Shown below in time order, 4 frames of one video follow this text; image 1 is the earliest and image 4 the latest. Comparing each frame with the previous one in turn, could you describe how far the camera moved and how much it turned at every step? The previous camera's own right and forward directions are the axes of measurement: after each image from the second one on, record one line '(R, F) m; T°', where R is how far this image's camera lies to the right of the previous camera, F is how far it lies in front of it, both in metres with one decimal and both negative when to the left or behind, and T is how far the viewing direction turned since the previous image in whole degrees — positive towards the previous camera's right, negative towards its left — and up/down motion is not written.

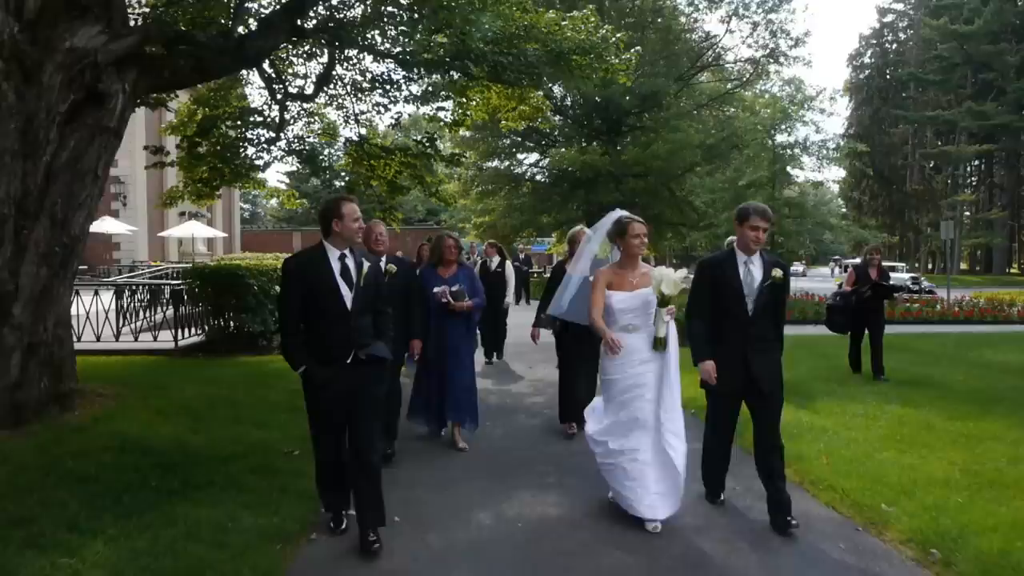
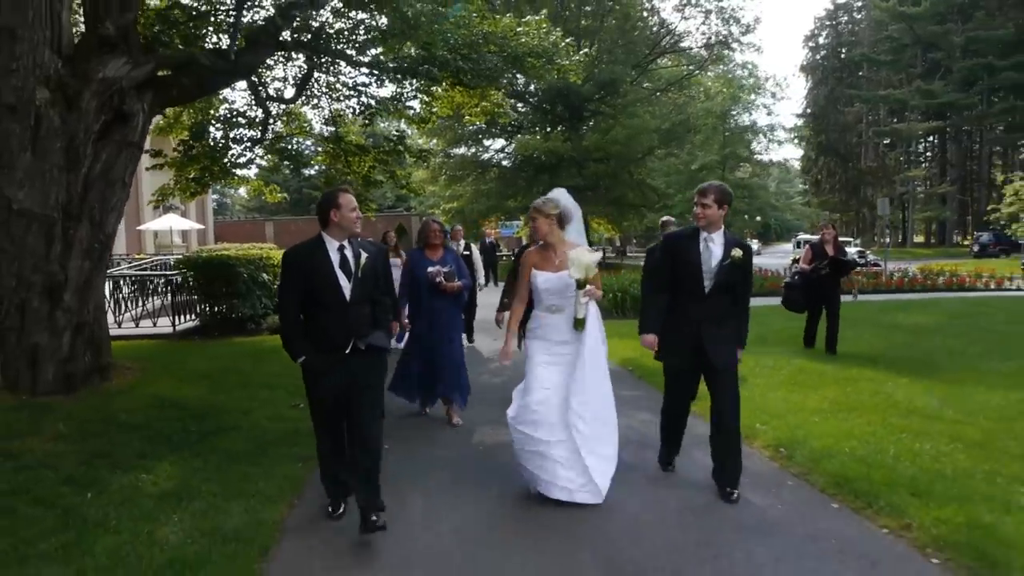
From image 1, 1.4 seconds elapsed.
(+0.1, -1.6) m; +2°
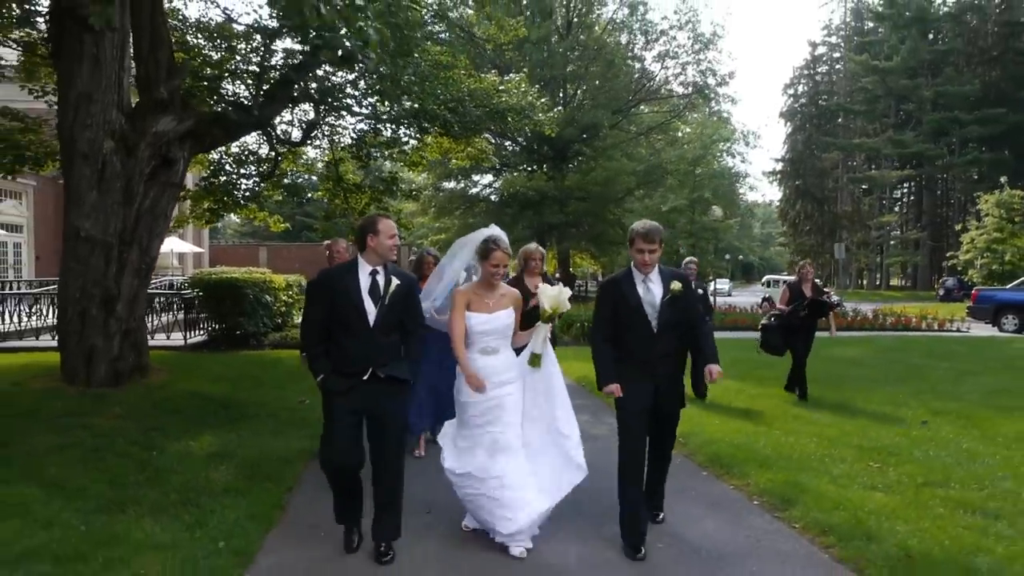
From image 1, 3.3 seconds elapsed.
(+0.2, -2.0) m; +1°
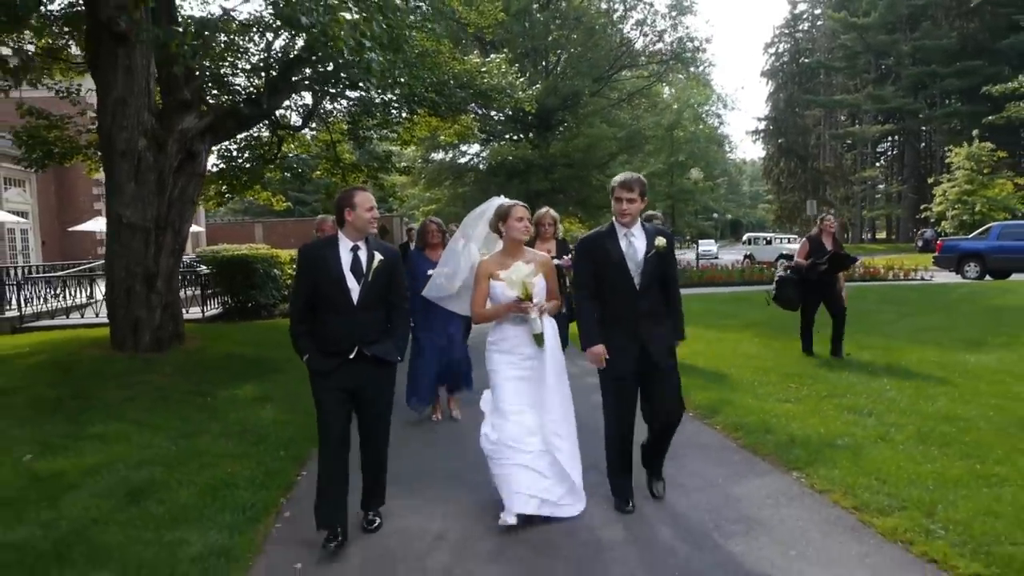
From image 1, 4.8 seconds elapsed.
(+0.1, -1.6) m; 0°
